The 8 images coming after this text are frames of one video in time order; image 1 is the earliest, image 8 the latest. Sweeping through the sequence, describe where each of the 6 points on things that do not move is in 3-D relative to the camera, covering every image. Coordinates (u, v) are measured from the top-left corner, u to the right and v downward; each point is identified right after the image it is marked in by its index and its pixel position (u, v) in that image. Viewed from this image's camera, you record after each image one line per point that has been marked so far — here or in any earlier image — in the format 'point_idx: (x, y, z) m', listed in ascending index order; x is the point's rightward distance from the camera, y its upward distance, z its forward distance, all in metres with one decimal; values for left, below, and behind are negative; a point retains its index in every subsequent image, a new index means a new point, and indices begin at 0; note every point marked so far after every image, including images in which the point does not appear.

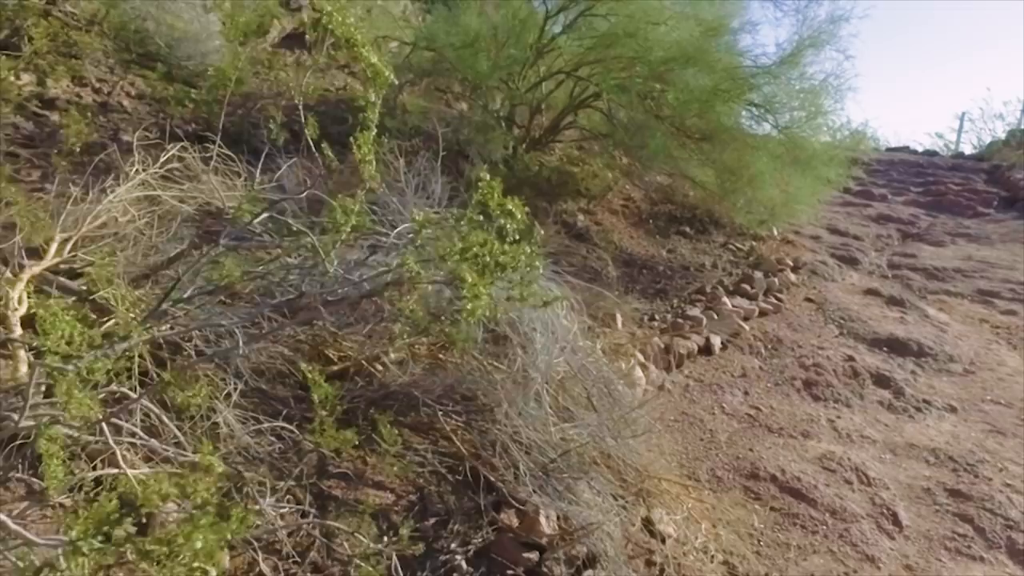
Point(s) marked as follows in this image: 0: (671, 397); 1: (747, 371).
0: (+0.9, -0.7, +4.4) m
1: (+1.6, -0.6, +5.0) m
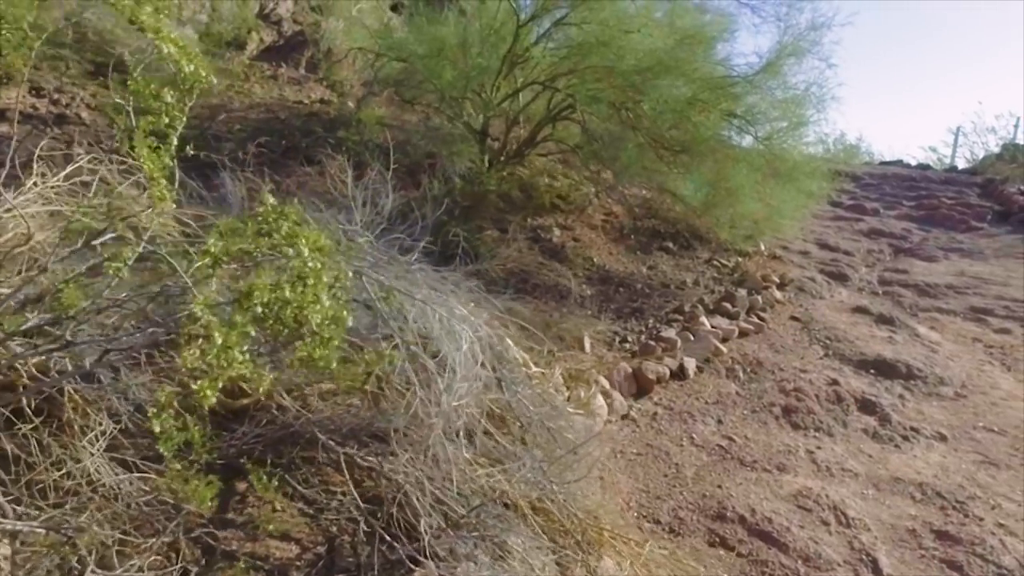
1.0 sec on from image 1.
0: (+0.7, -0.8, +4.0) m
1: (+1.3, -0.7, +4.7) m
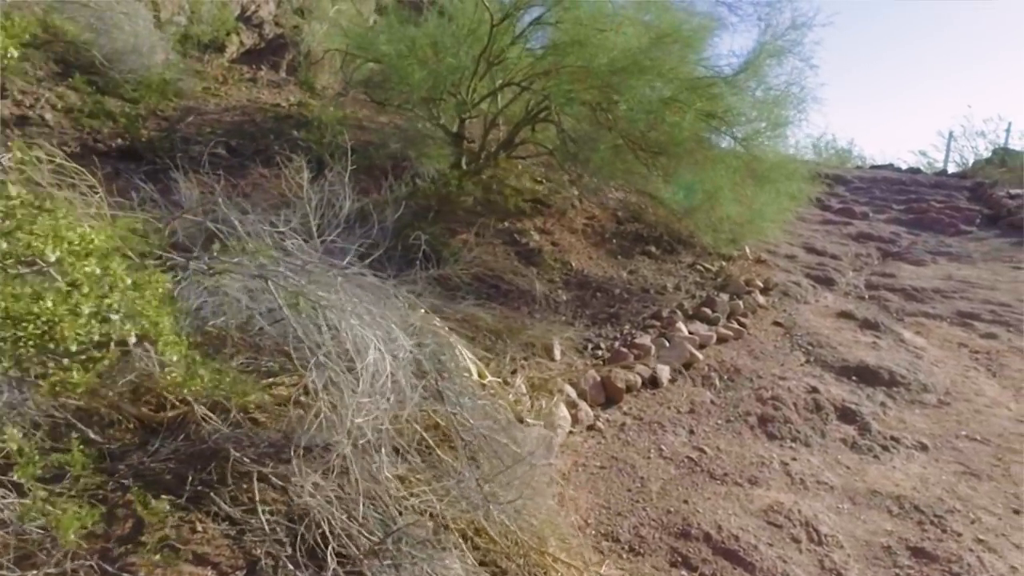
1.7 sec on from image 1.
0: (+0.5, -0.8, +3.9) m
1: (+1.1, -0.7, +4.5) m
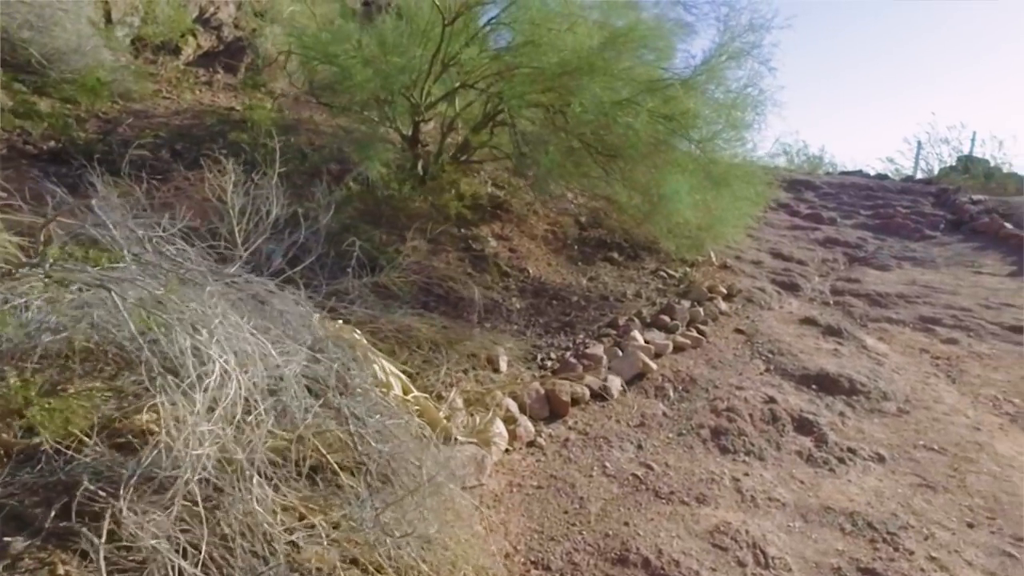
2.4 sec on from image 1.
0: (+0.1, -0.8, +3.6) m
1: (+0.8, -0.8, +4.3) m
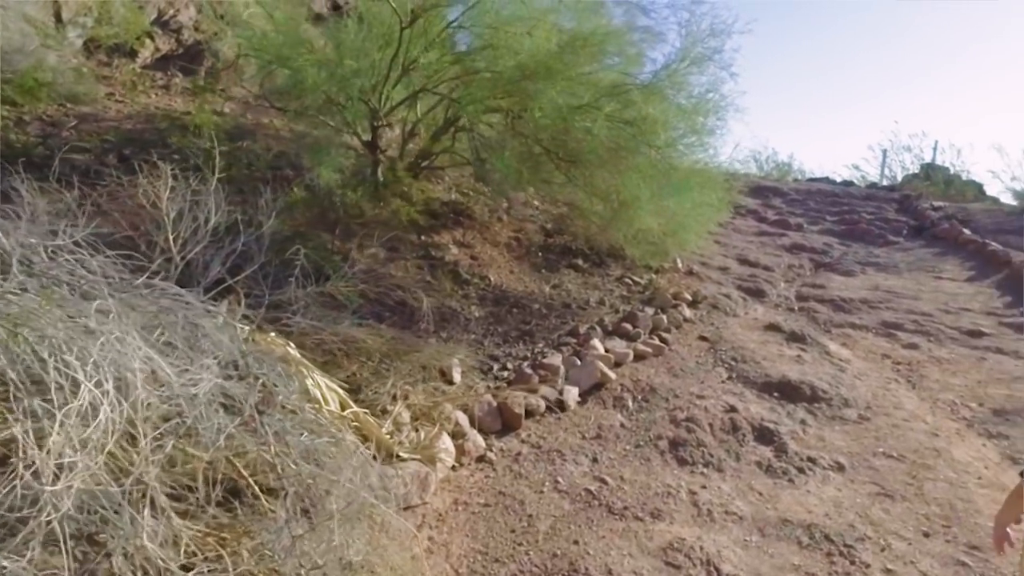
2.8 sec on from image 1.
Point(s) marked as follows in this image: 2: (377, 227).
0: (-0.1, -0.9, +3.5) m
1: (+0.5, -0.8, +4.2) m
2: (-1.2, +0.5, +6.4) m
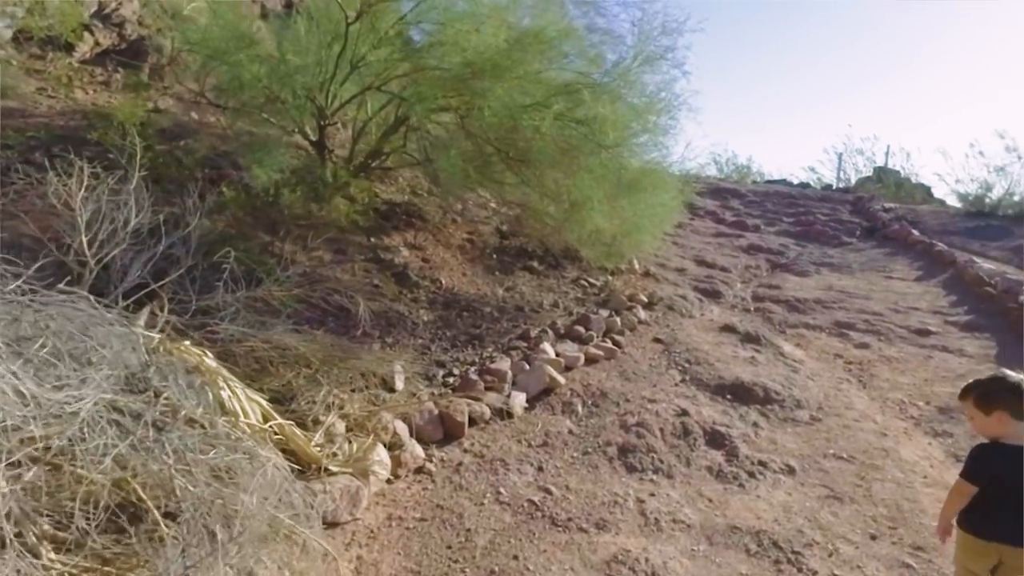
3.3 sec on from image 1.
0: (-0.4, -0.9, +3.3) m
1: (+0.2, -0.8, +4.1) m
2: (-1.6, +0.5, +6.2) m
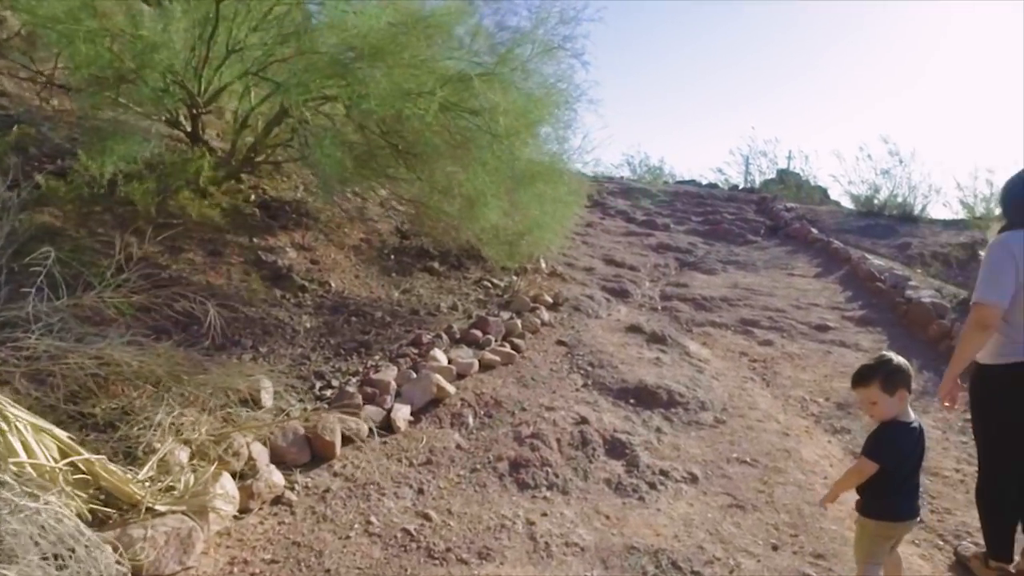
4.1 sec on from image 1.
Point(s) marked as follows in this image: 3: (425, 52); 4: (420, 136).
0: (-0.9, -0.9, +2.9) m
1: (-0.4, -0.8, +3.7) m
2: (-2.5, +0.5, +5.6) m
3: (-0.6, +1.8, +5.3) m
4: (-0.6, +1.1, +5.4) m
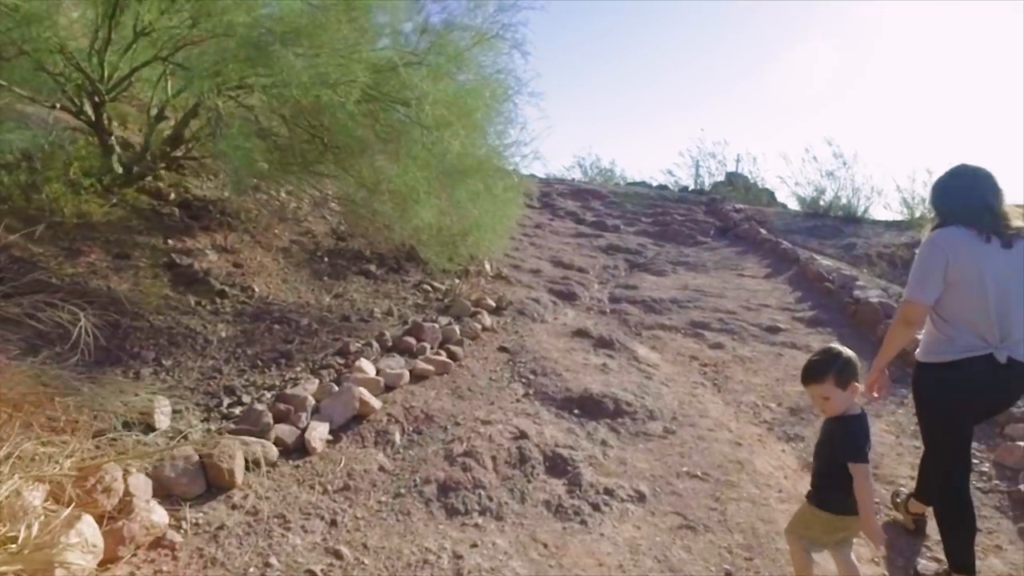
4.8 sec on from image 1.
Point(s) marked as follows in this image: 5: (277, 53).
0: (-1.2, -0.9, +2.5) m
1: (-0.7, -0.9, +3.3) m
2: (-2.9, +0.4, +5.1) m
3: (-1.1, +1.7, +4.9) m
4: (-1.1, +1.1, +5.0) m
5: (-1.5, +1.5, +4.7) m
